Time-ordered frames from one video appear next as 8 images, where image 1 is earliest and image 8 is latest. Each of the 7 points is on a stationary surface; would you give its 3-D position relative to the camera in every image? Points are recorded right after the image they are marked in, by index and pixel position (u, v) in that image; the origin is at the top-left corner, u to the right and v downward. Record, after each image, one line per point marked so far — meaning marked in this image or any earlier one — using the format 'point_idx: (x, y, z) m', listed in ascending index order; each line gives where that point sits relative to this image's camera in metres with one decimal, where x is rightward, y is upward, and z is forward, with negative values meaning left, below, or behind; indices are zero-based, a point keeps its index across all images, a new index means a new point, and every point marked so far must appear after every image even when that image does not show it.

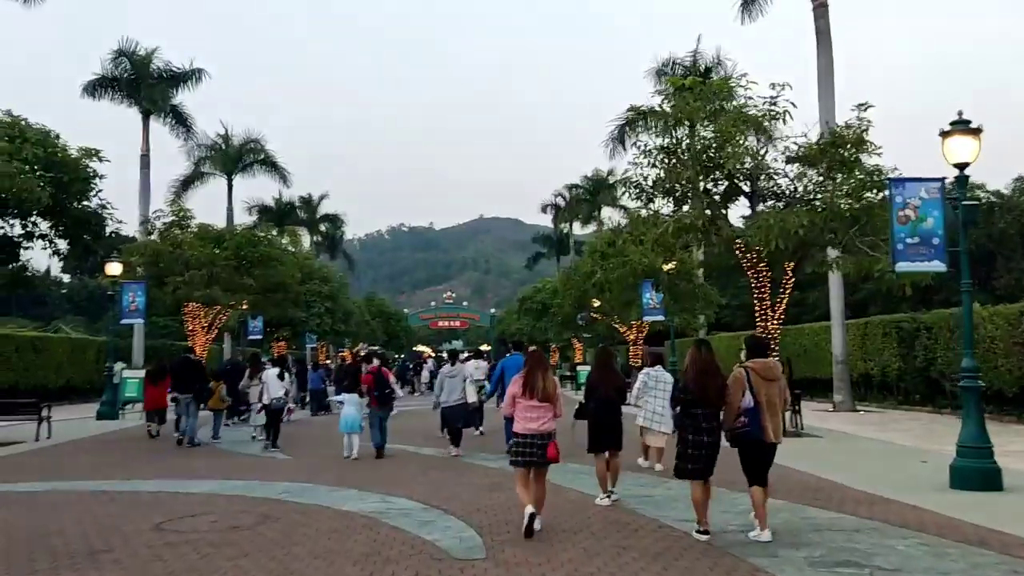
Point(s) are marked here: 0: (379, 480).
0: (-1.7, -2.3, +12.3) m
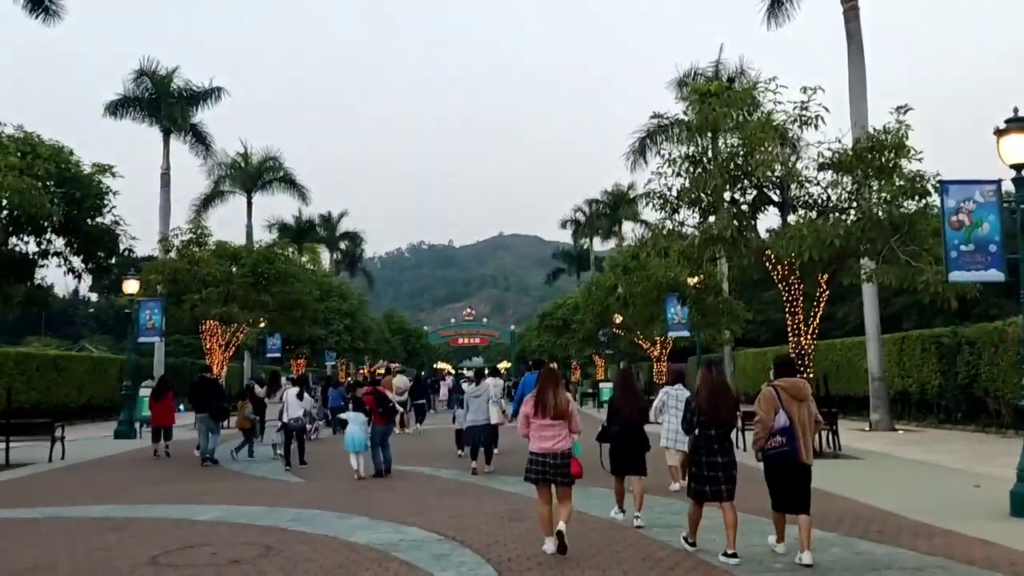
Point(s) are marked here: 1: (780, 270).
0: (-1.4, -2.5, +11.6) m
1: (+5.0, +0.3, +18.5) m
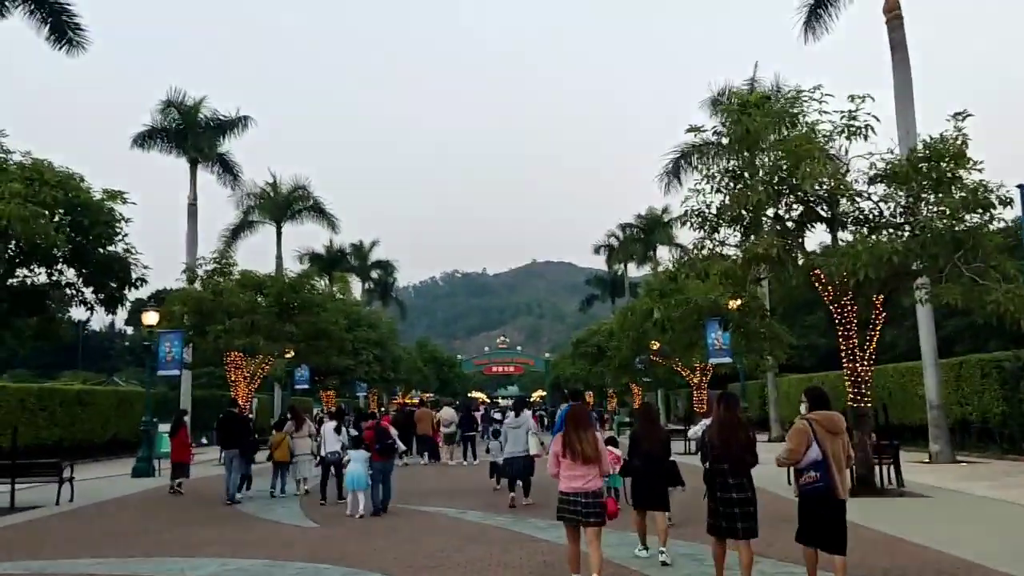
0: (-1.1, -2.8, +10.5) m
1: (+5.5, -0.1, +17.3) m
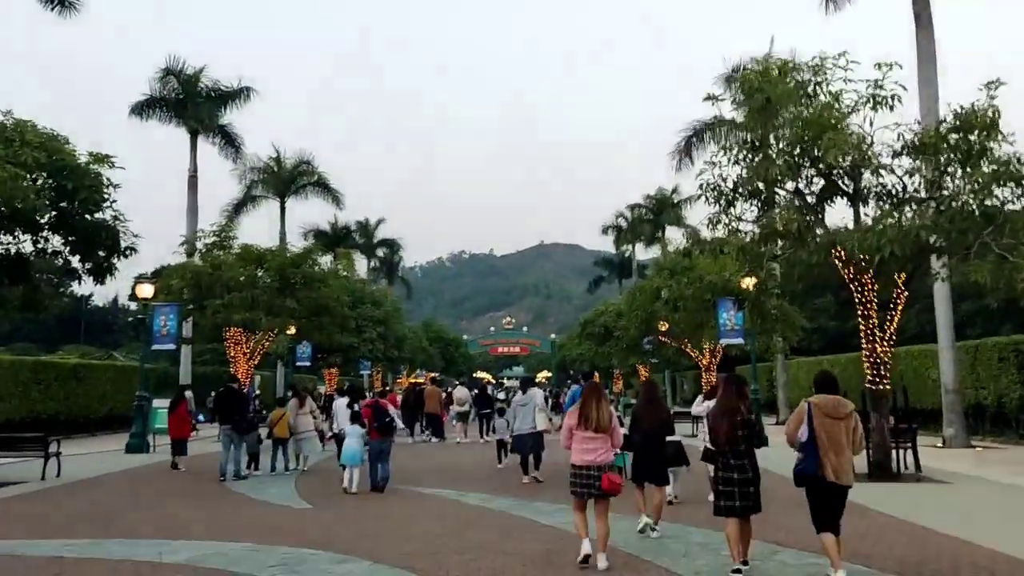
0: (-1.1, -2.5, +9.9) m
1: (+5.6, +0.3, +16.5) m
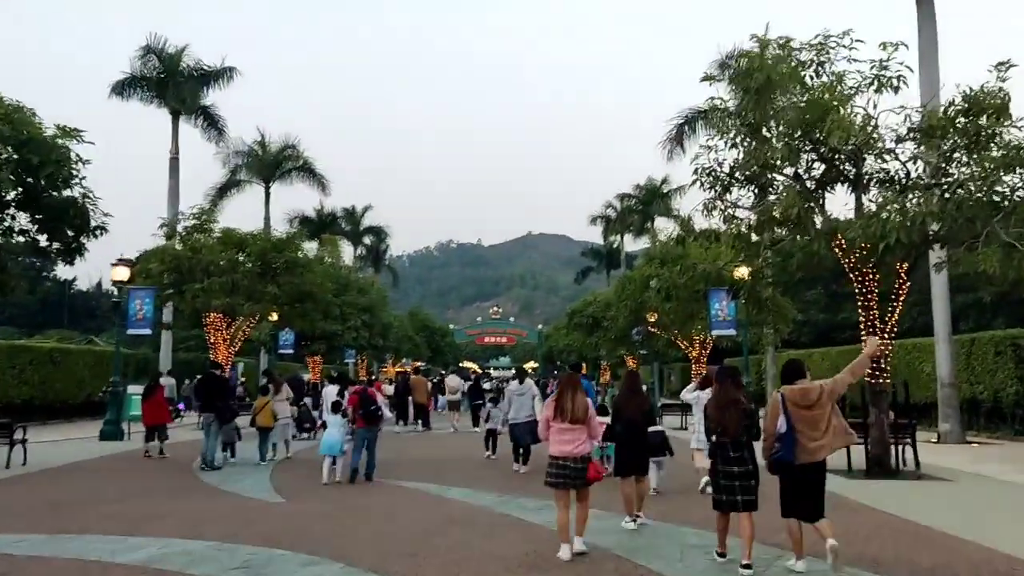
0: (-1.2, -2.3, +9.2) m
1: (+5.4, +0.5, +16.0) m
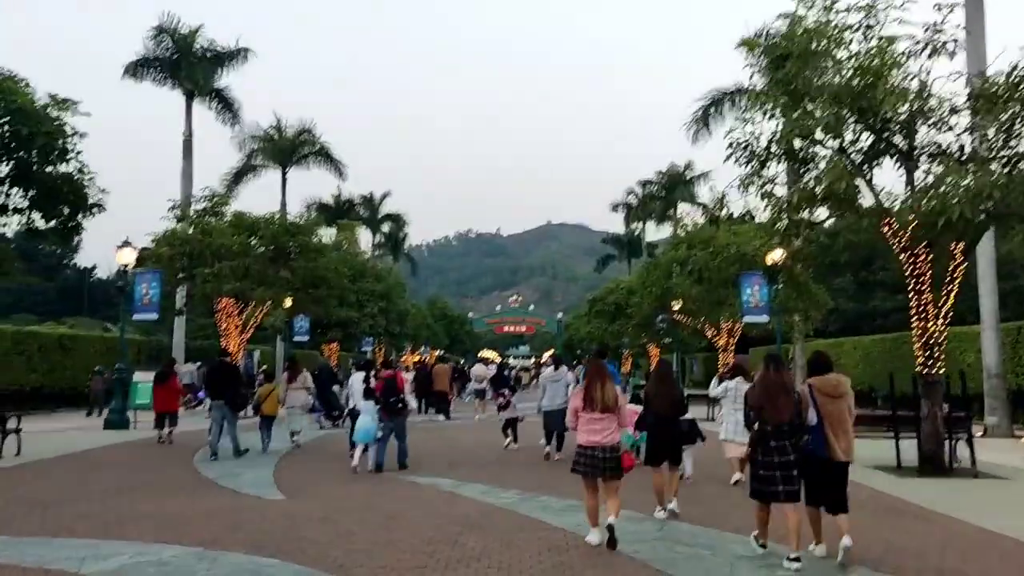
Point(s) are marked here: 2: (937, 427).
0: (-1.0, -2.1, +8.3) m
1: (+5.7, +0.7, +14.8) m
2: (+6.2, -2.0, +14.7) m
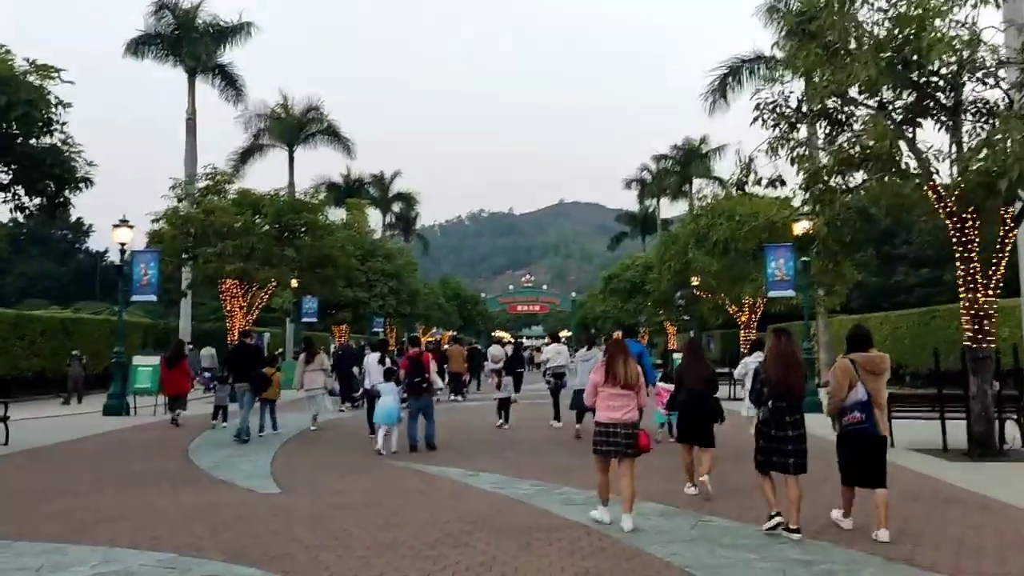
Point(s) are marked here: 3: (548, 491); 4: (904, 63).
0: (-0.9, -1.9, +7.3) m
1: (+5.9, +1.2, +13.8) m
2: (+6.4, -1.6, +13.7) m
3: (+0.4, -2.1, +10.3) m
4: (+5.2, +3.0, +13.4) m
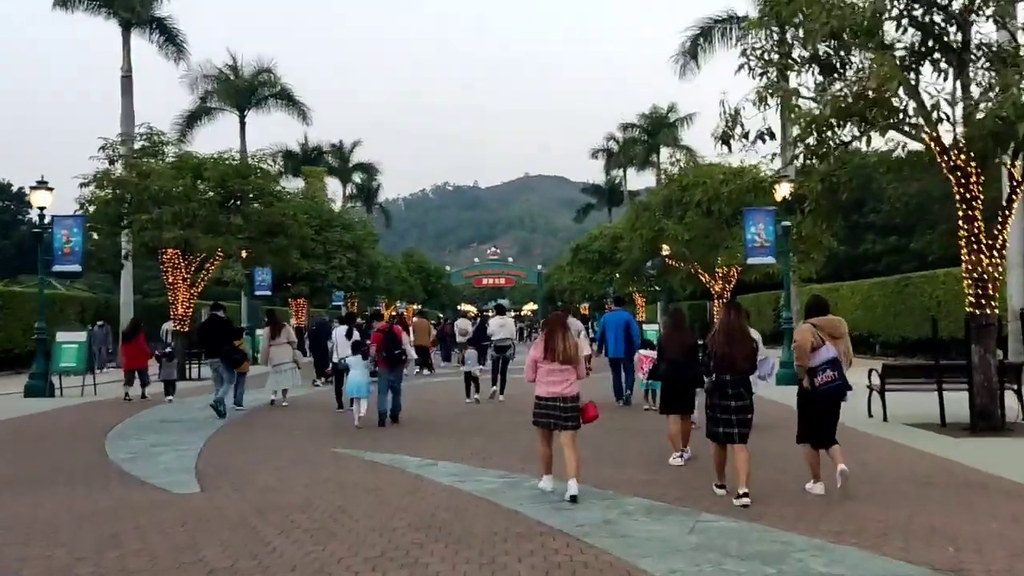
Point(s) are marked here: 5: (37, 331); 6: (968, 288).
0: (-1.2, -1.6, +5.9) m
1: (+5.4, +1.6, +12.5) m
2: (+5.9, -1.1, +12.5) m
3: (0.0, -1.7, +8.9) m
4: (+4.7, +3.4, +12.0) m
5: (-8.7, -0.8, +18.5) m
6: (+5.8, 0.0, +12.8) m
